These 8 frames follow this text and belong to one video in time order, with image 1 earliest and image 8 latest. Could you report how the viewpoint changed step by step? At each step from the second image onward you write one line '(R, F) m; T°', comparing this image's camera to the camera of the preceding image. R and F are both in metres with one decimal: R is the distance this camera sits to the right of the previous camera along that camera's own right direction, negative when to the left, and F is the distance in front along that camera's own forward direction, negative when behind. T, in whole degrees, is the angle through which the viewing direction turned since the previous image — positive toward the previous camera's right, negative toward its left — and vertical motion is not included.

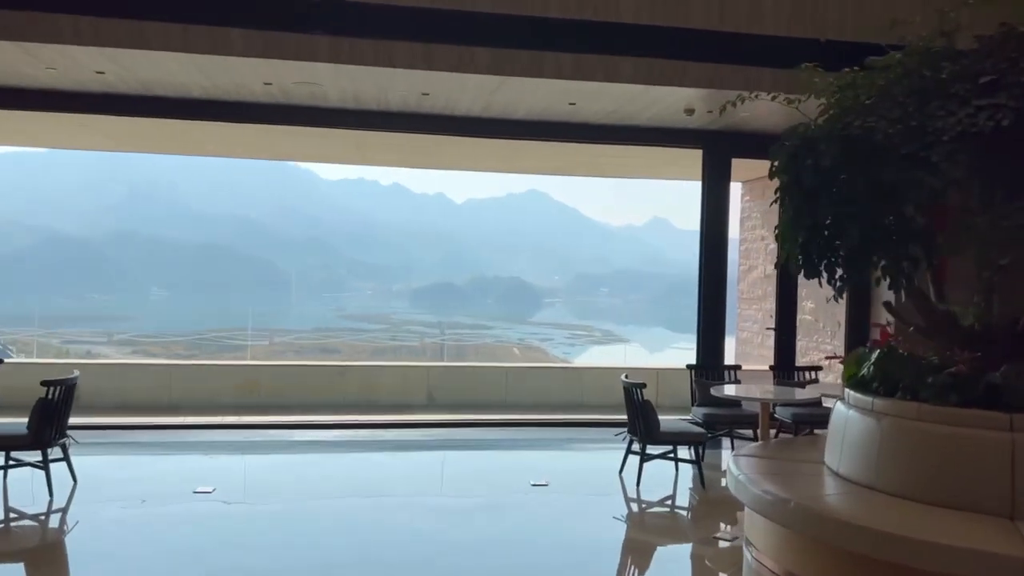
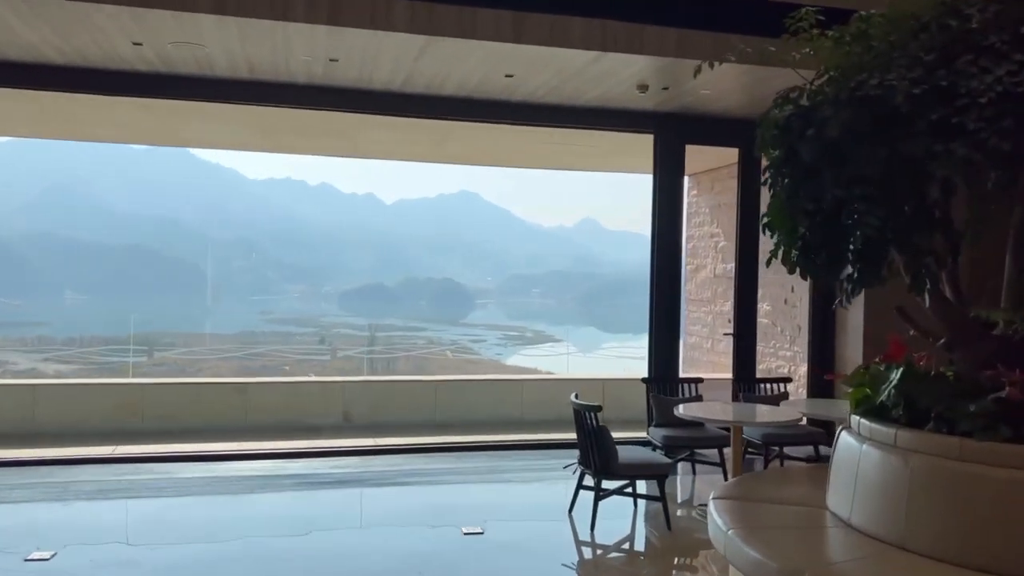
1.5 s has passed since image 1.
(0.0, +0.7) m; +5°
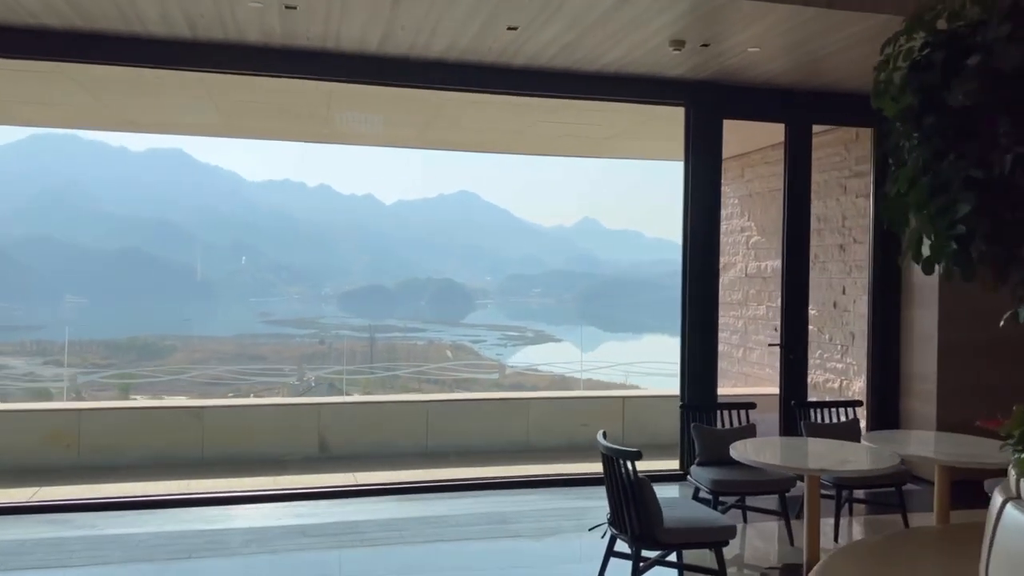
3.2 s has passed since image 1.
(0.0, +0.8) m; 0°
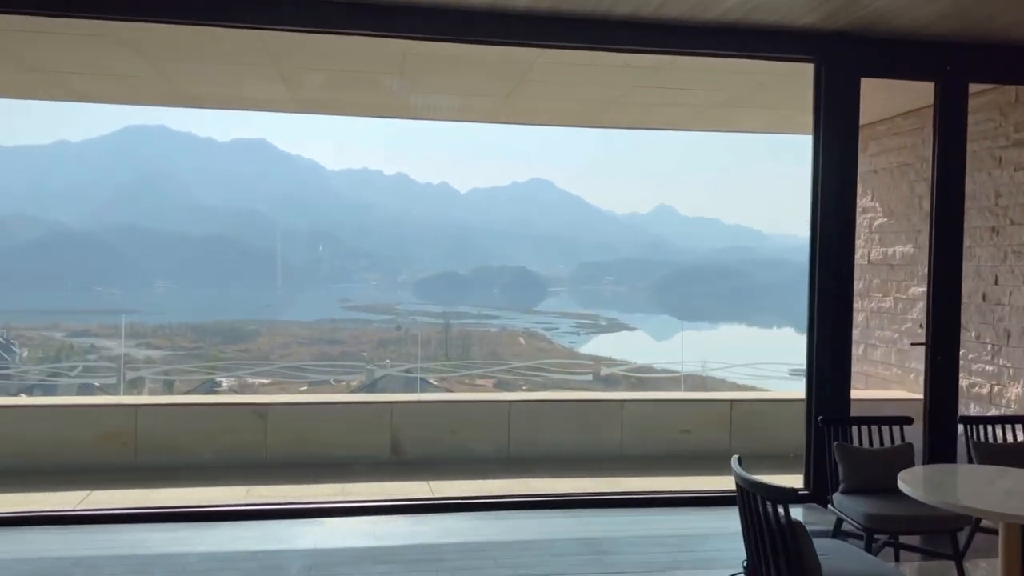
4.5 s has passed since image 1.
(-0.1, +0.5) m; -5°
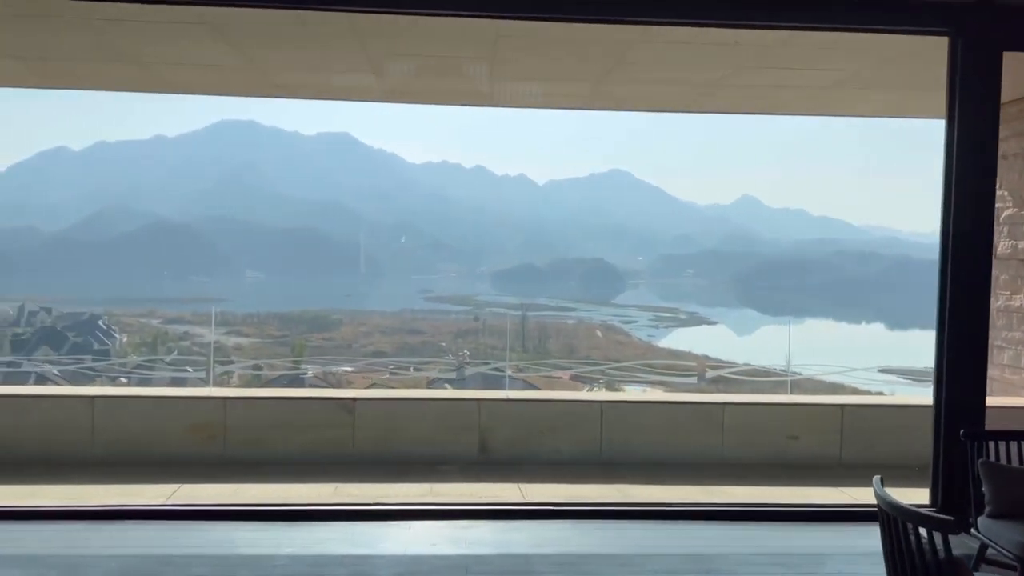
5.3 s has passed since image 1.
(-0.1, +0.2) m; -5°
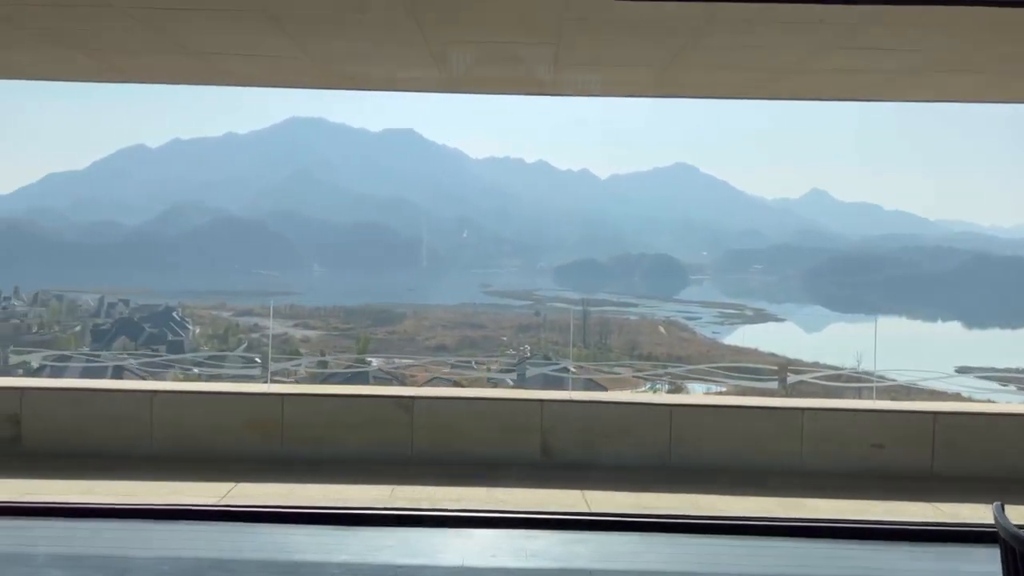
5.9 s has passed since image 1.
(0.0, +0.2) m; -4°
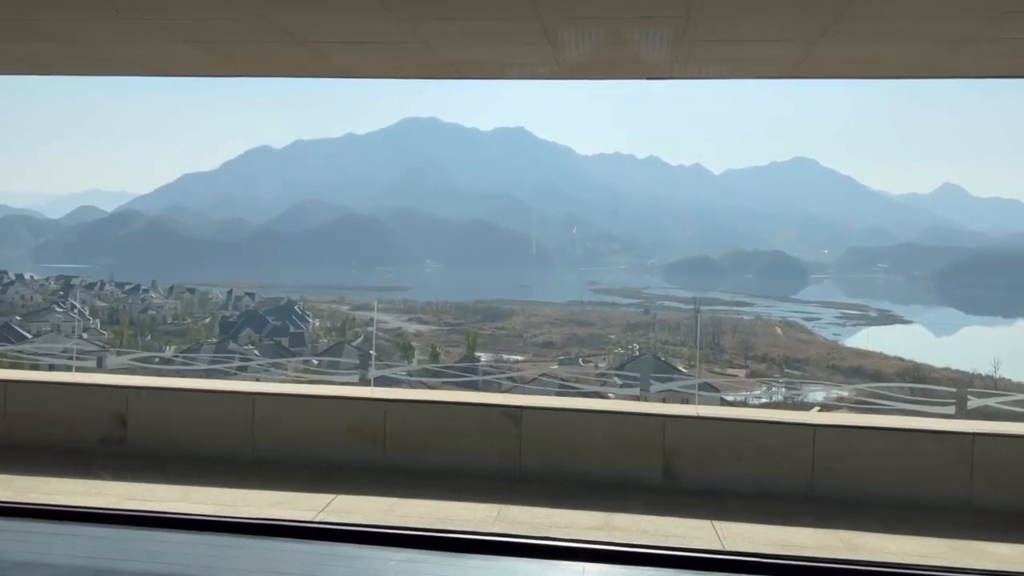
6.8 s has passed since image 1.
(0.0, +0.3) m; -8°
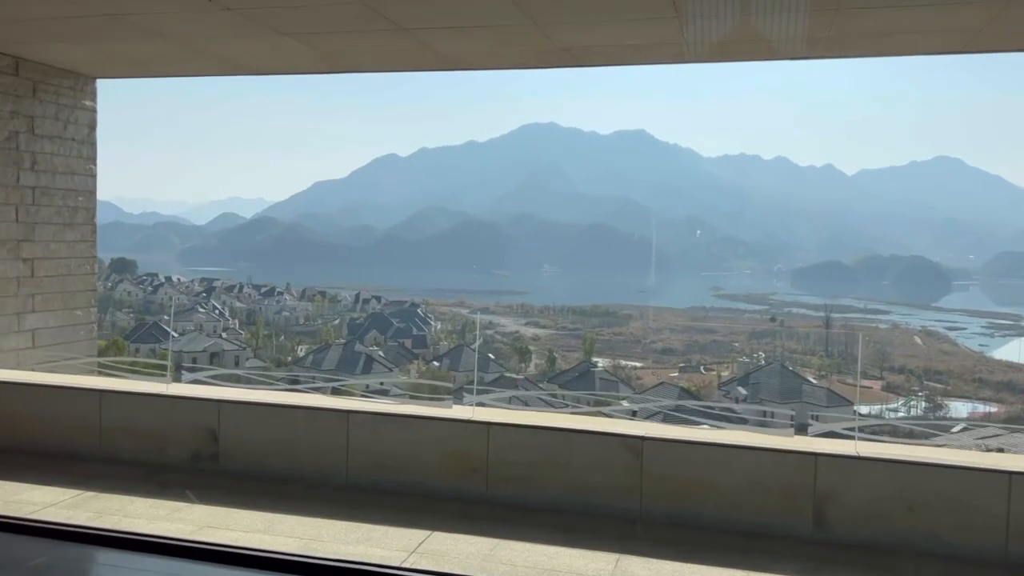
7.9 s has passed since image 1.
(0.0, +0.4) m; -8°
